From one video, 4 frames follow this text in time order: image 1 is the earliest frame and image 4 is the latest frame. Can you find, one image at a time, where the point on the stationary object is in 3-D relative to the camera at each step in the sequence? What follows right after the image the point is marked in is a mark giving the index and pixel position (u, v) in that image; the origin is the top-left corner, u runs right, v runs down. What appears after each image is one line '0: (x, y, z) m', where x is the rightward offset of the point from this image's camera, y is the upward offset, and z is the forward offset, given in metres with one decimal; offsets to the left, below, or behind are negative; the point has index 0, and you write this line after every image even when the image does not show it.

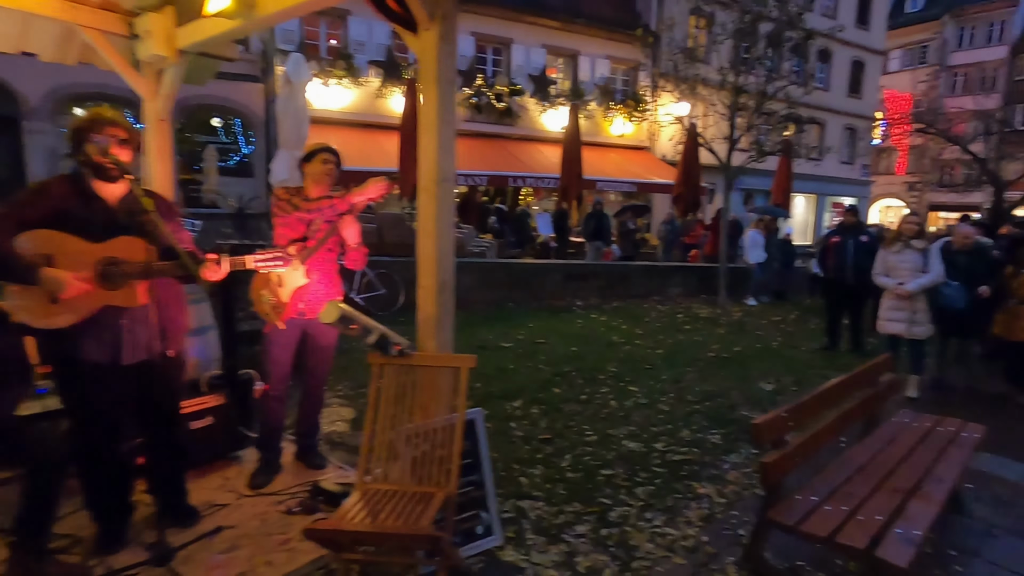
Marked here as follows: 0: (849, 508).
0: (+2.0, -1.3, +3.4) m
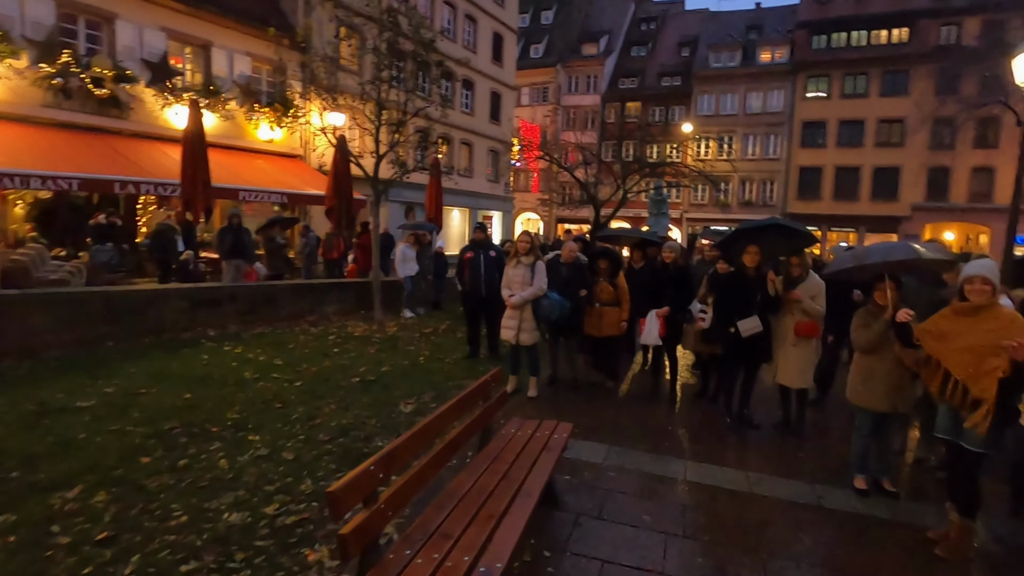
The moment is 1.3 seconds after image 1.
0: (-0.4, -1.5, +3.3) m
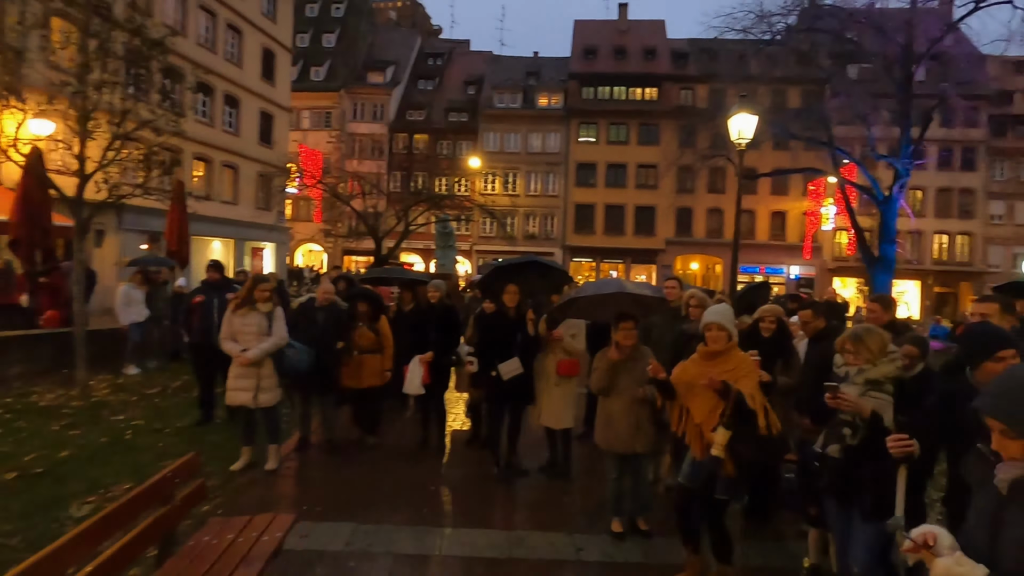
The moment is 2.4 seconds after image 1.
0: (-1.8, -1.8, +2.0) m
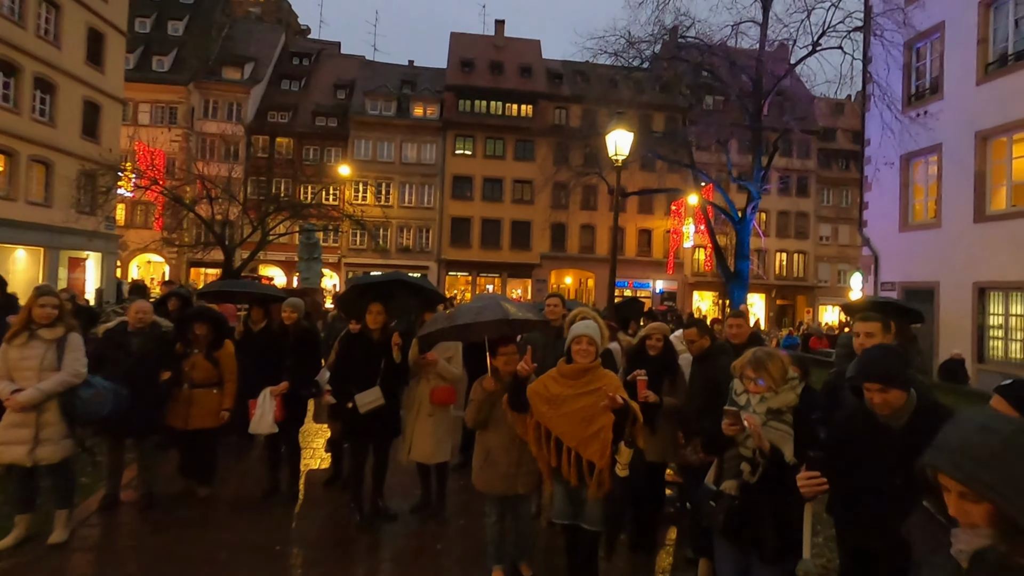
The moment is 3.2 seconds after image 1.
0: (-2.2, -1.9, +0.9) m
